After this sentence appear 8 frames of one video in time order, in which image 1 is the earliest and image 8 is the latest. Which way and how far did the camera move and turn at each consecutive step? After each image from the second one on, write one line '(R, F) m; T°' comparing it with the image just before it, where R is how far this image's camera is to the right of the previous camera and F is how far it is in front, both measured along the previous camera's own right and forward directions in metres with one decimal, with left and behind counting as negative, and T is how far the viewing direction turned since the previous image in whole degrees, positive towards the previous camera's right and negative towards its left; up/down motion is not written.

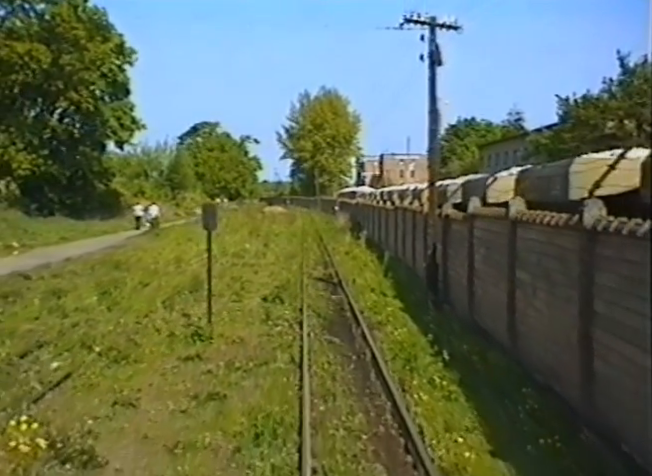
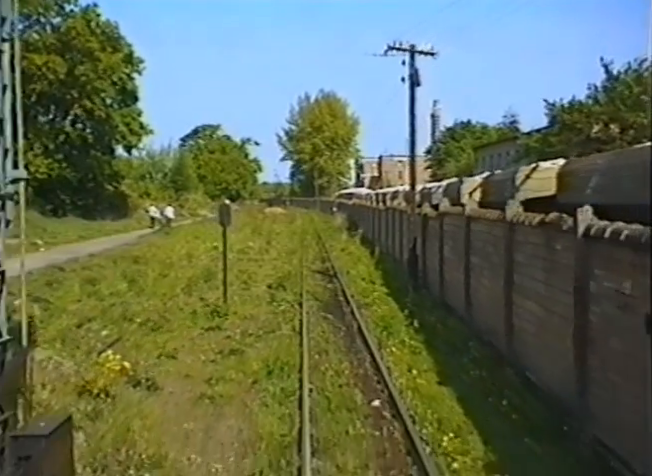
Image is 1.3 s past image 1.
(+0.1, -2.6) m; 0°
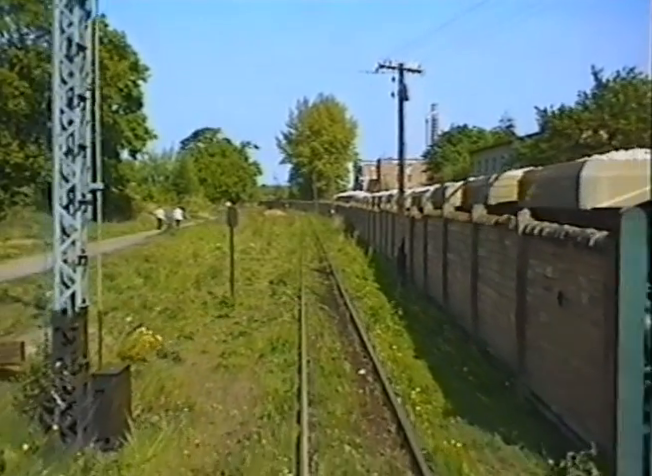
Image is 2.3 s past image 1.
(+0.1, -1.9) m; 0°
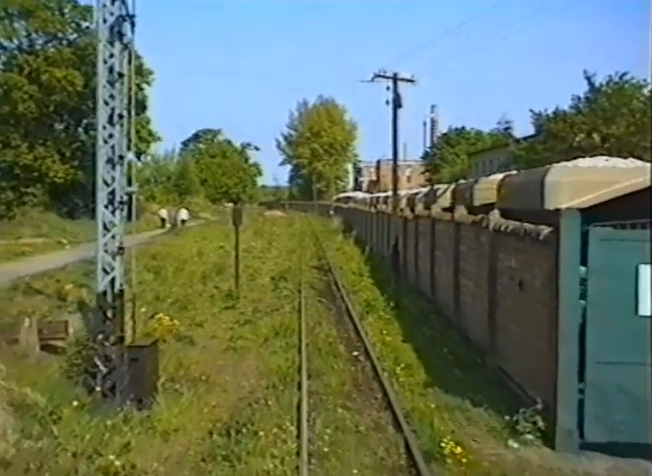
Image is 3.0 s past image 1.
(0.0, -1.4) m; 0°
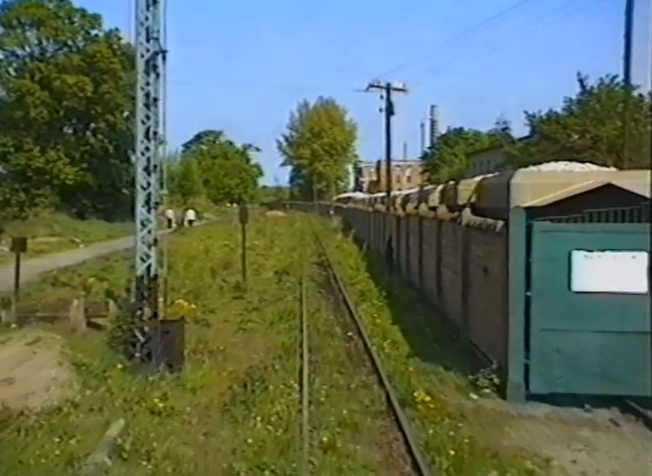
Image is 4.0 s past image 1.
(+0.1, -1.8) m; 0°
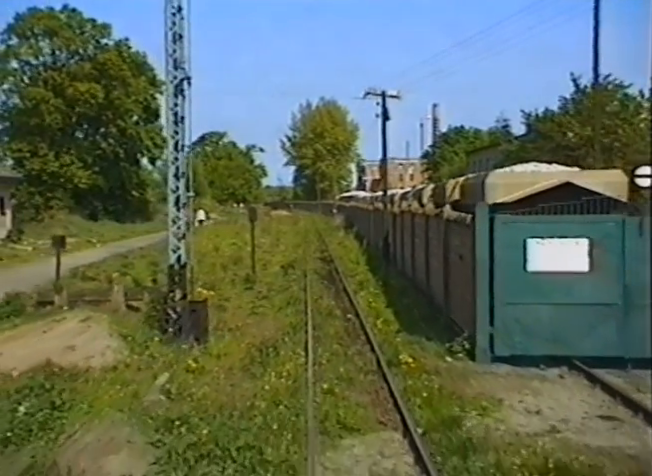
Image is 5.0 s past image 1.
(+0.1, -2.0) m; 0°
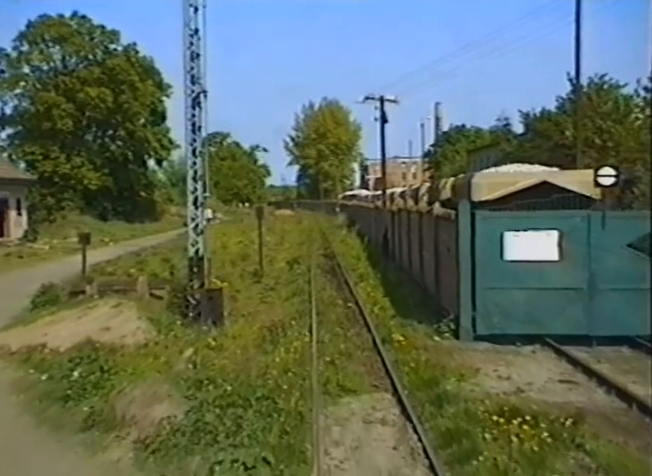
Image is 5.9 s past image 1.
(0.0, -1.5) m; 0°
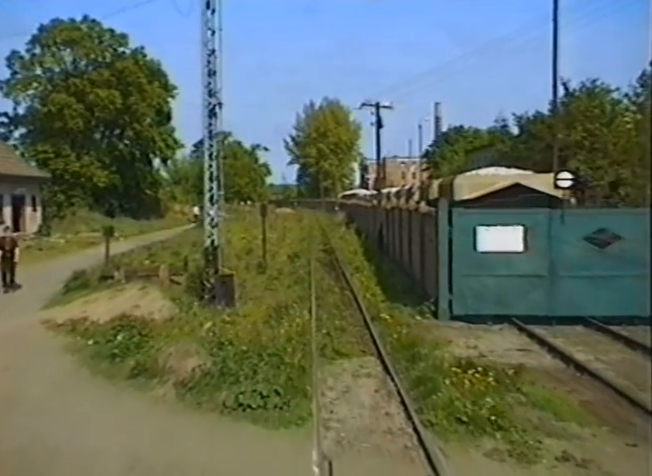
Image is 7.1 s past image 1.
(0.0, -2.0) m; 0°
